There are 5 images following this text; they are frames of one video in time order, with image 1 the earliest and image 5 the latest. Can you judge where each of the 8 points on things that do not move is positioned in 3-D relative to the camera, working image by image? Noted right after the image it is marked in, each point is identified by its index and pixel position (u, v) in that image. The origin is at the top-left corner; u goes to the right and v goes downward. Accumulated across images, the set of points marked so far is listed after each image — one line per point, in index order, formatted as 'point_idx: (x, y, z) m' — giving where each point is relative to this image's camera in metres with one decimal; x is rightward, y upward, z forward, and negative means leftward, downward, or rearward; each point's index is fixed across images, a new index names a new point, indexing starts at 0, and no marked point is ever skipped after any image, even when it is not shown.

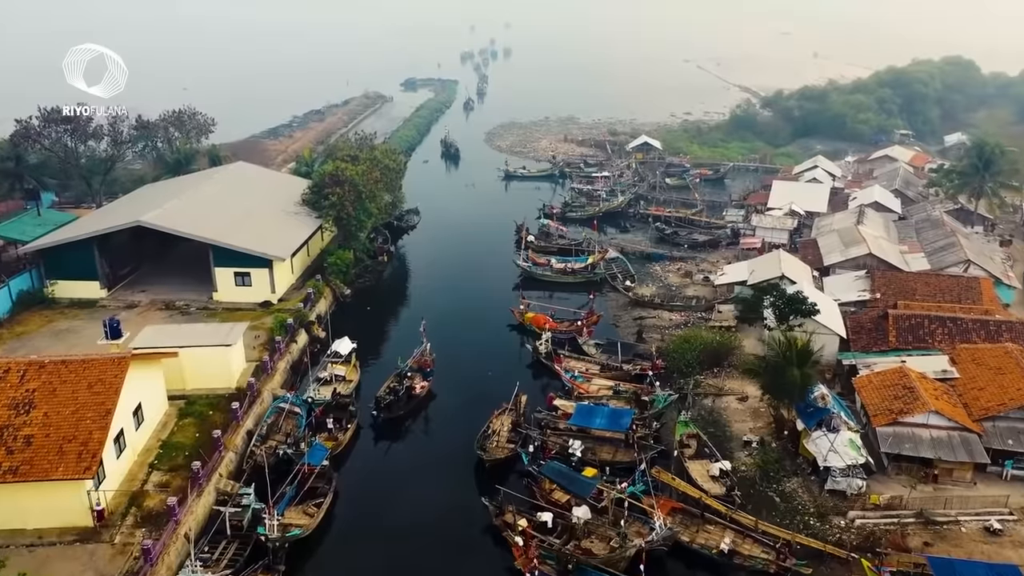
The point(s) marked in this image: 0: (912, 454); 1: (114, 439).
0: (+11.1, -4.6, +19.4) m
1: (-10.9, -4.1, +19.1) m
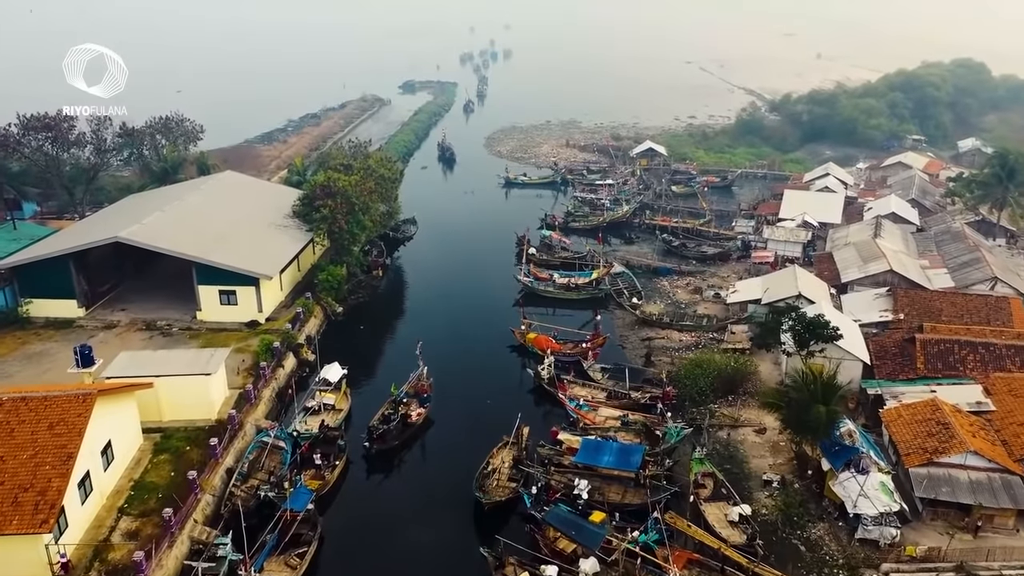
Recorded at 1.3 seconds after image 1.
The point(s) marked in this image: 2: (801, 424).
0: (+11.1, -5.3, +17.7) m
1: (-10.8, -4.9, +17.5) m
2: (+8.0, -3.8, +19.4) m
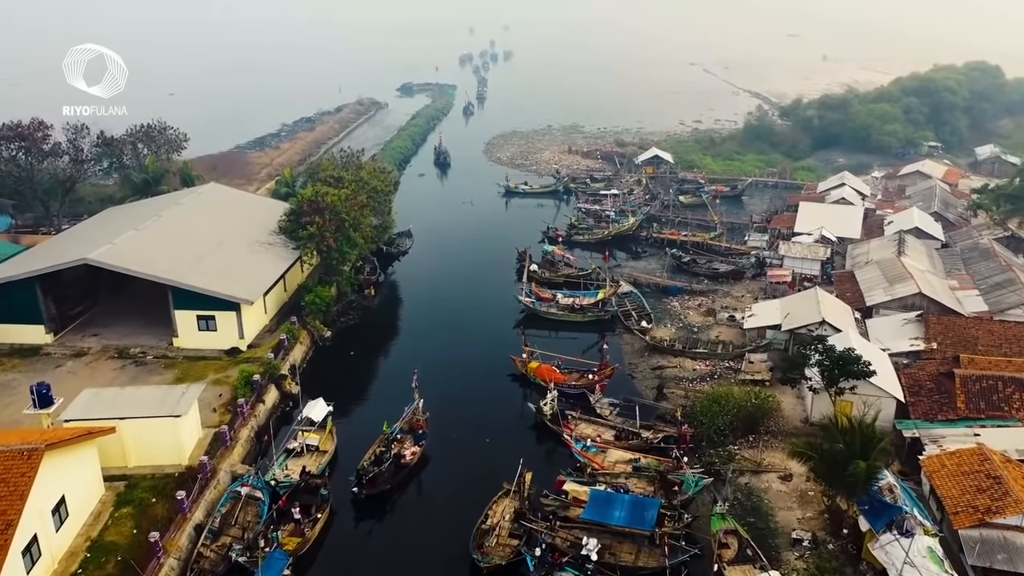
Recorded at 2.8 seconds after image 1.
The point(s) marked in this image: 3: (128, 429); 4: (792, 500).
0: (+11.1, -6.3, +15.7) m
1: (-10.8, -5.8, +15.5) m
2: (+8.0, -4.7, +17.4) m
3: (-10.8, -3.9, +19.6) m
4: (+7.8, -5.9, +19.5) m
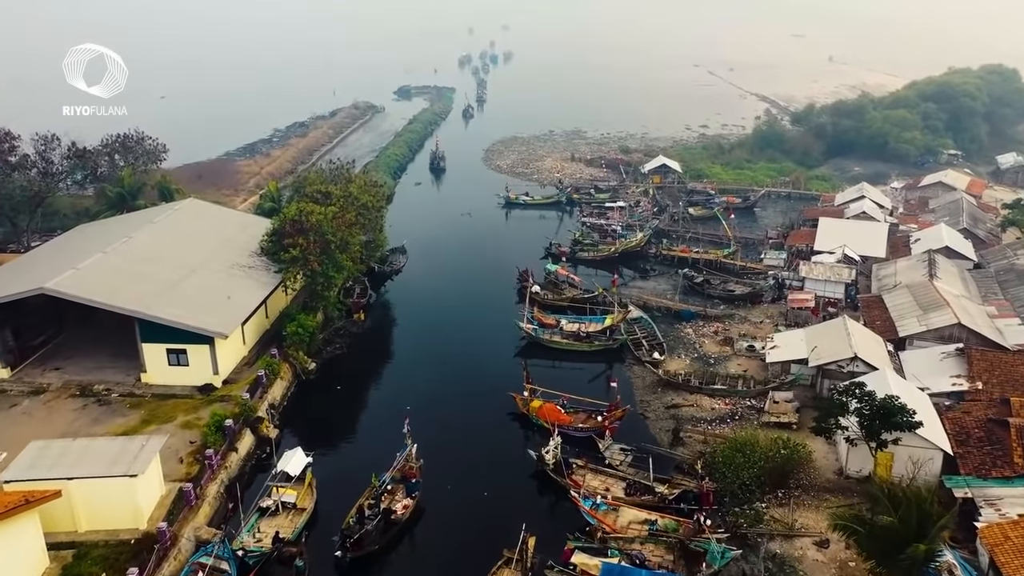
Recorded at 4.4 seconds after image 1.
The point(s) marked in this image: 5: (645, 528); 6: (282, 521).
0: (+11.1, -7.3, +13.4) m
1: (-10.8, -6.9, +13.1) m
2: (+8.1, -5.8, +15.0) m
3: (-10.7, -5.0, +17.3) m
4: (+7.8, -7.0, +17.1) m
5: (+3.5, -6.3, +18.3) m
6: (-6.2, -6.2, +18.8) m
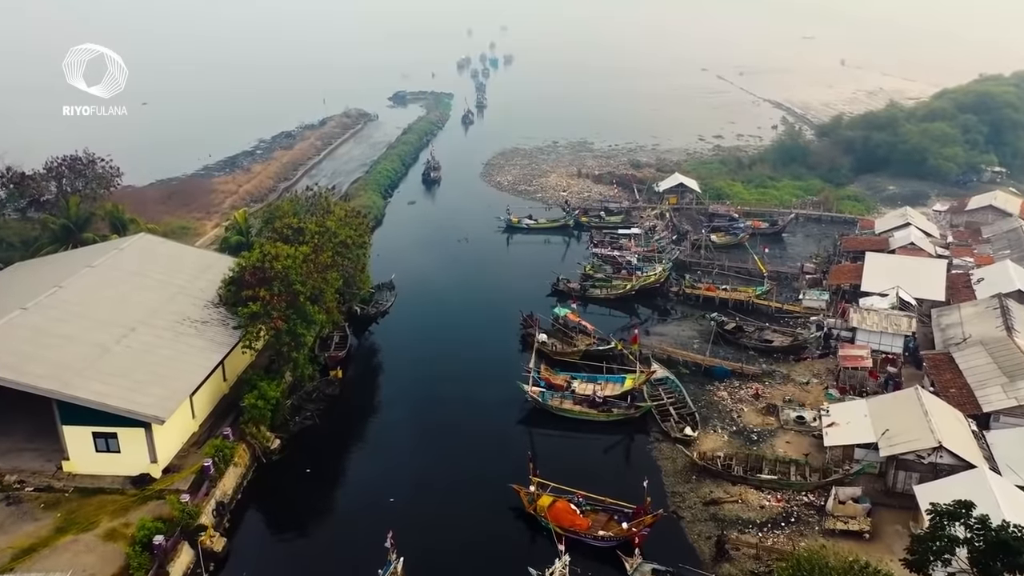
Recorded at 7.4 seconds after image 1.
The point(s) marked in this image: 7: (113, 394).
0: (+11.2, -9.3, +9.0) m
1: (-10.7, -8.8, +8.7) m
2: (+8.1, -7.7, +10.6) m
3: (-10.7, -6.9, +12.9) m
4: (+7.9, -8.9, +12.7) m
5: (+3.6, -8.2, +13.9) m
6: (-6.1, -8.2, +14.4) m
7: (-10.8, -2.9, +19.0) m
